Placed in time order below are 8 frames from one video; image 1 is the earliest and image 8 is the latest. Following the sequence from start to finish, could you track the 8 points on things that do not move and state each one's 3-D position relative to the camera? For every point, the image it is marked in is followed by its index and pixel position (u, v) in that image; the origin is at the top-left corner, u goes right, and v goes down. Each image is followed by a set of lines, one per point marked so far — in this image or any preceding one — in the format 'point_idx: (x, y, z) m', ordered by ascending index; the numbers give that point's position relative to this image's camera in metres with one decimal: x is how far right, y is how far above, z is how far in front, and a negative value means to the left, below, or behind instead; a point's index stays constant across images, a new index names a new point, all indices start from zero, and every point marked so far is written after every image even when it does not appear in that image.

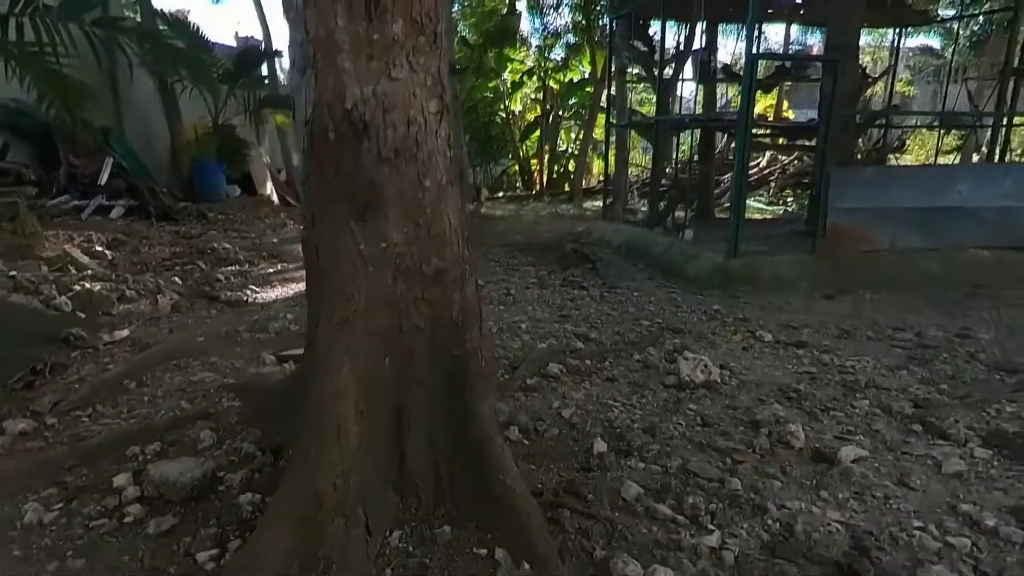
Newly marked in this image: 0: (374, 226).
0: (-0.4, +0.2, +1.9) m
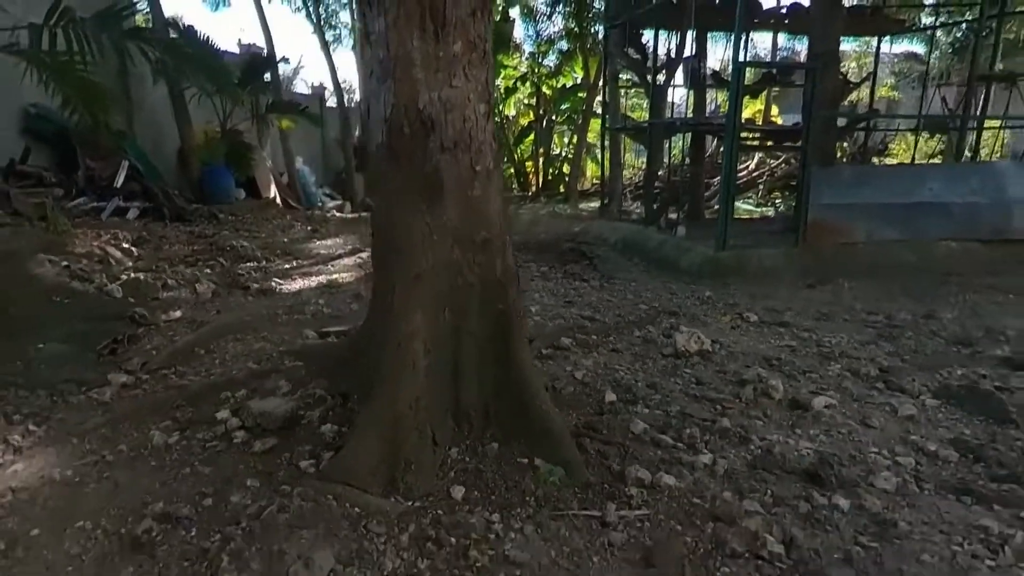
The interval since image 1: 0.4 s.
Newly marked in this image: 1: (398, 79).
0: (-0.3, +0.3, +2.4) m
1: (-0.4, +0.7, +2.3) m
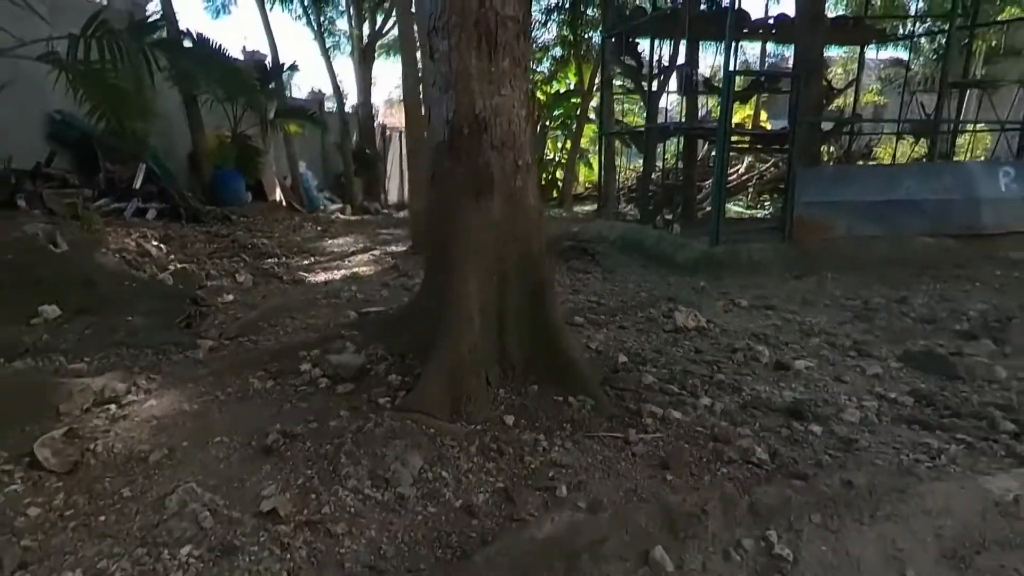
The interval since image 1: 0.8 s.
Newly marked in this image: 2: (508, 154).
0: (-0.1, +0.4, +2.9) m
1: (-0.2, +0.8, +2.8) m
2: (0.0, +0.6, +2.9) m
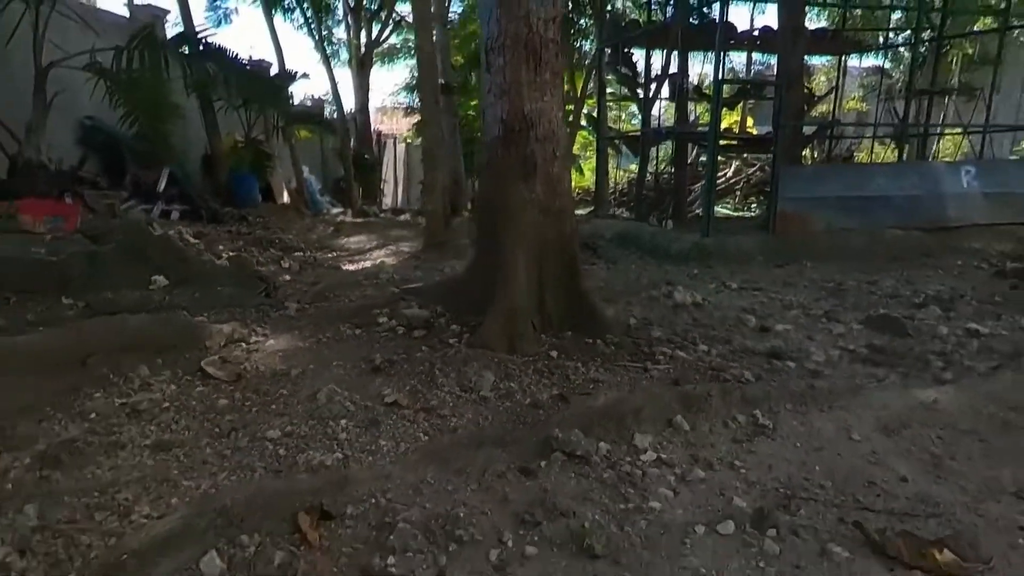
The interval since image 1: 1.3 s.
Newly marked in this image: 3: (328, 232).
0: (+0.1, +0.6, +3.7) m
1: (0.0, +1.0, +3.6) m
2: (+0.2, +0.8, +3.7) m
3: (-3.4, +1.0, +12.6) m
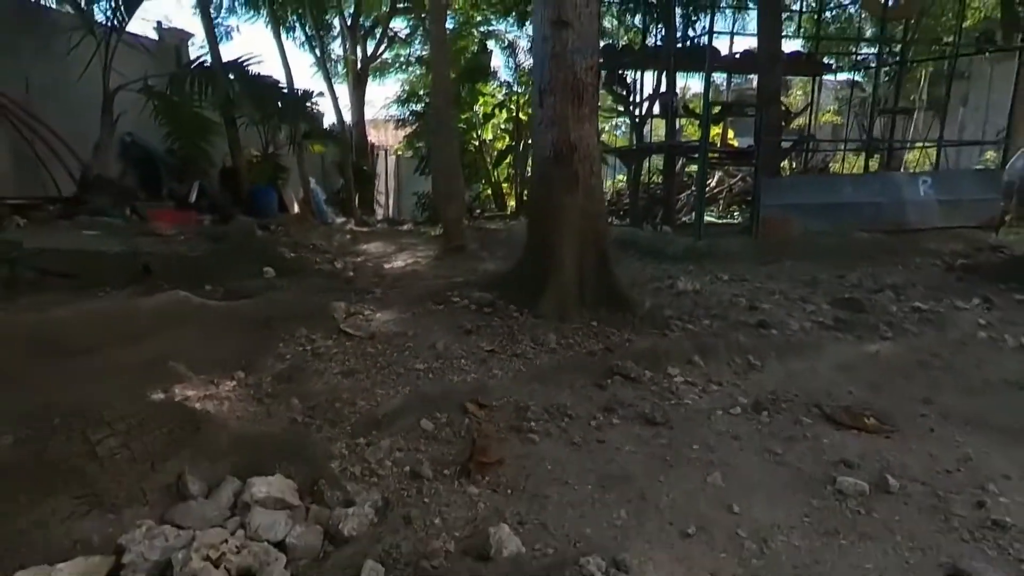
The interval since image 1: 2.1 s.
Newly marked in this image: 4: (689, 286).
0: (+0.4, +0.7, +4.7) m
1: (+0.3, +1.1, +4.7) m
2: (+0.5, +0.9, +4.8) m
3: (-3.3, +1.0, +13.6) m
4: (+1.7, 0.0, +6.5) m
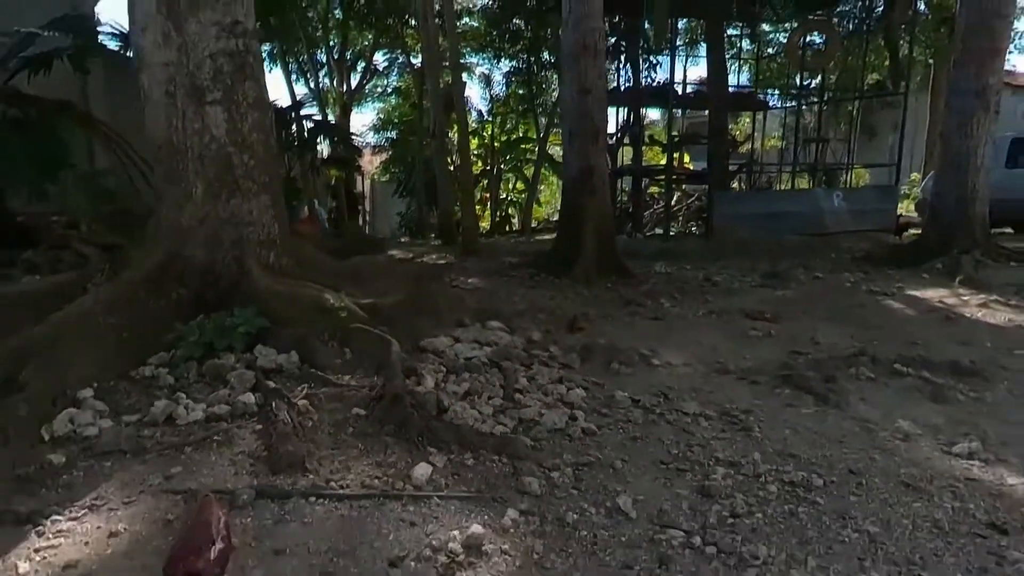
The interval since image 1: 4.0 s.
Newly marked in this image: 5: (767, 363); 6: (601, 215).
0: (+0.9, +1.0, +7.3) m
1: (+0.8, +1.4, +7.2) m
2: (+1.0, +1.2, +7.3) m
3: (-3.4, +0.9, +15.9) m
4: (+2.0, +0.3, +9.1) m
5: (+1.6, -0.5, +4.0) m
6: (+1.0, +0.8, +7.3) m
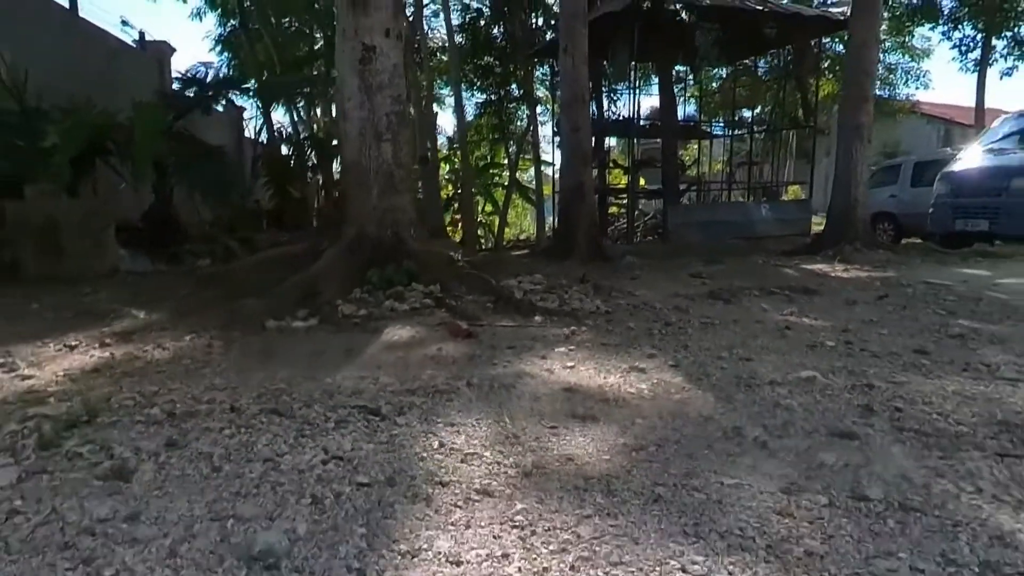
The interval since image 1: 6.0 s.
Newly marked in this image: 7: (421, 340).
0: (+1.1, +1.3, +10.1) m
1: (+0.9, +1.7, +10.1) m
2: (+1.1, +1.4, +10.2) m
3: (-3.7, +0.8, +18.4) m
4: (+2.1, +0.5, +12.0) m
5: (+2.0, 0.0, +6.9) m
6: (+1.2, +1.1, +10.2) m
7: (-0.6, -0.3, +4.3) m
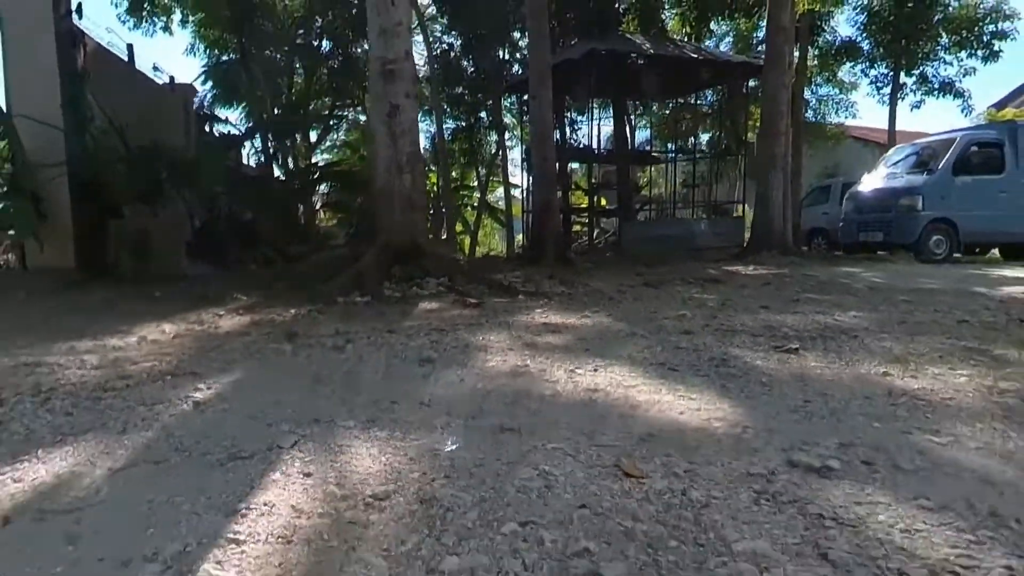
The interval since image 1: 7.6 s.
0: (+0.7, +1.3, +12.5) m
1: (+0.6, +1.7, +12.4) m
2: (+0.8, +1.4, +12.5) m
3: (-4.5, +0.5, +20.5) m
4: (+1.7, +0.4, +14.3) m
5: (+1.8, +0.1, +9.2) m
6: (+0.8, +1.1, +12.5) m
7: (-0.7, -0.2, +6.5) m
